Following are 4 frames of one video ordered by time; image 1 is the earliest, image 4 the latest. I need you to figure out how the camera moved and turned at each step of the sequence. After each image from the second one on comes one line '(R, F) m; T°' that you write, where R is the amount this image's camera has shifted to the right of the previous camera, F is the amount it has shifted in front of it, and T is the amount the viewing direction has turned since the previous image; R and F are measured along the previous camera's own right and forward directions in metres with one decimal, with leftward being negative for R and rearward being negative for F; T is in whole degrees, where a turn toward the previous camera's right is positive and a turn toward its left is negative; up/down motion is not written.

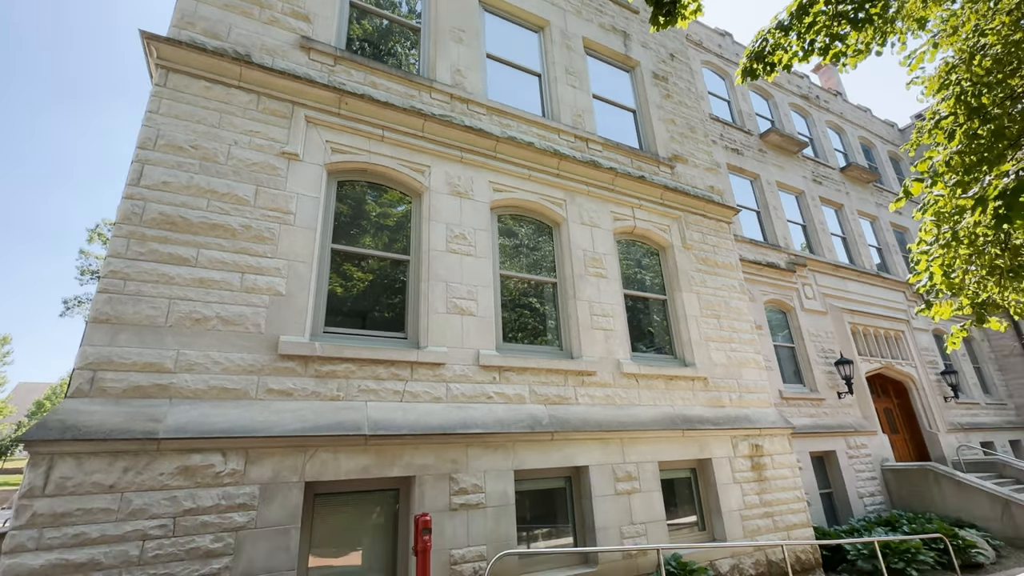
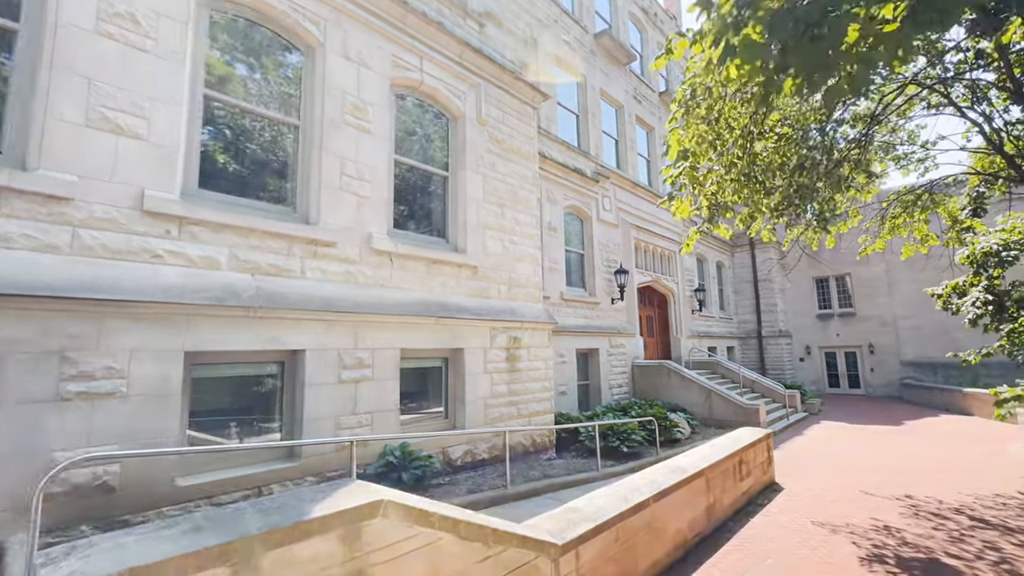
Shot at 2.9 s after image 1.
(+1.3, +0.8) m; +20°
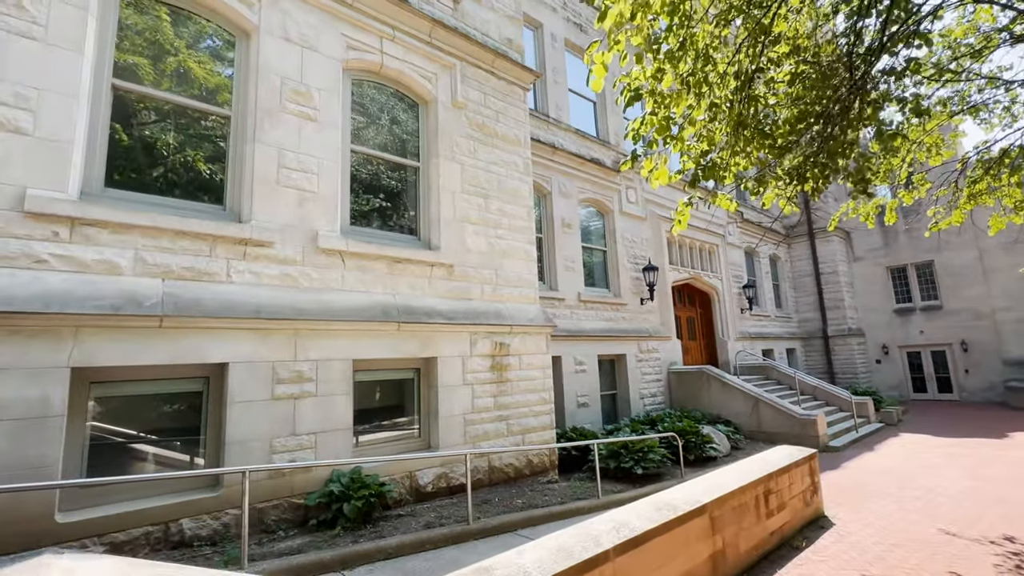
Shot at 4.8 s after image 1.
(+1.0, +0.9) m; -7°
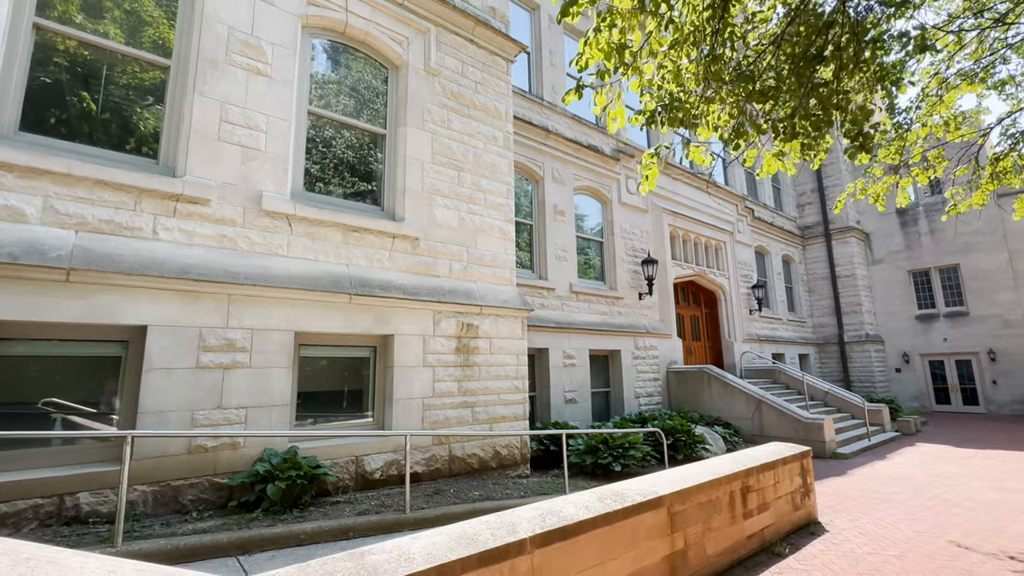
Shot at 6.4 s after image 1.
(+0.6, +0.5) m; -2°
